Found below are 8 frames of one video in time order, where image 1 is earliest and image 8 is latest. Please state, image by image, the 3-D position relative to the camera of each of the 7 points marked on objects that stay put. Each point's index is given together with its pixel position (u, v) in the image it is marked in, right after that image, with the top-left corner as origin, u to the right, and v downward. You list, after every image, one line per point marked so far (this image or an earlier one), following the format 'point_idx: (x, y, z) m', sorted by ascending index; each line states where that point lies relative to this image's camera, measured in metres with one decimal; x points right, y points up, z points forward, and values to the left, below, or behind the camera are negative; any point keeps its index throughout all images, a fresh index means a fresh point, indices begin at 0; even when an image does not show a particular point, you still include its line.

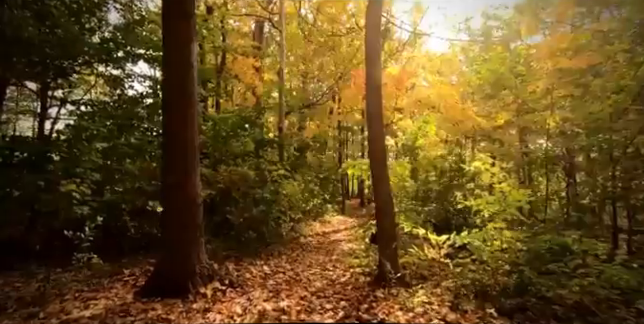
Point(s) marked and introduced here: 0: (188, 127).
0: (-1.6, +0.4, +4.1) m
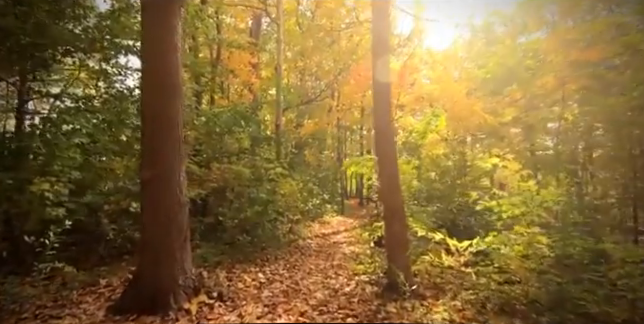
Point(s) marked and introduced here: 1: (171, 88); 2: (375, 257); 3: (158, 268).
0: (-1.6, +0.5, +3.5) m
1: (-1.6, +0.8, +3.6) m
2: (+0.9, -1.6, +5.5) m
3: (-1.6, -1.1, +3.3) m
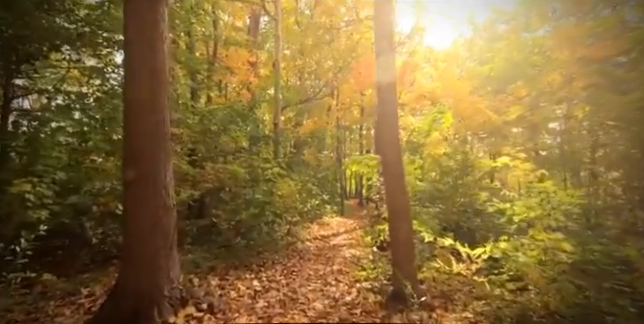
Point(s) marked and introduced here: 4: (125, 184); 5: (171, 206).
0: (-1.6, +0.5, +3.2) m
1: (-1.6, +0.8, +3.3) m
2: (+0.9, -1.6, +5.2) m
3: (-1.7, -1.1, +3.0) m
4: (-1.9, -0.2, +3.1) m
5: (-1.5, -0.4, +3.3) m
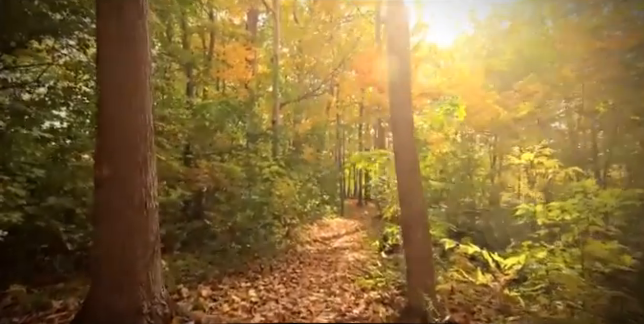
0: (-1.6, +0.5, +2.8) m
1: (-1.6, +0.9, +2.8) m
2: (+1.0, -1.6, +4.8) m
3: (-1.6, -1.0, +2.6) m
4: (-1.8, -0.2, +2.7) m
5: (-1.5, -0.4, +2.9) m
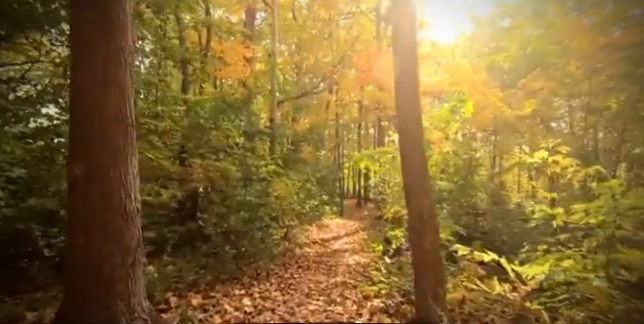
0: (-1.6, +0.5, +2.5) m
1: (-1.6, +0.9, +2.5) m
2: (+0.9, -1.5, +4.5) m
3: (-1.6, -1.0, +2.3) m
4: (-1.8, -0.2, +2.4) m
5: (-1.5, -0.4, +2.6) m
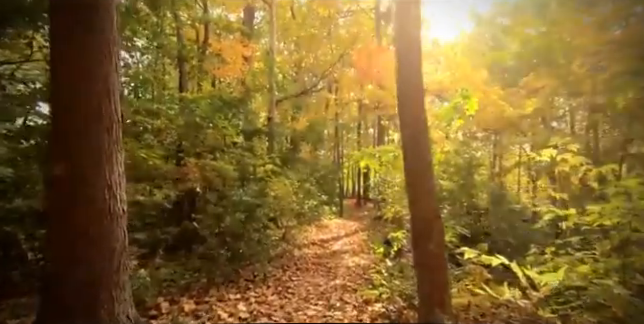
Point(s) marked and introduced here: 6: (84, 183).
0: (-1.6, +0.6, +2.4) m
1: (-1.6, +0.9, +2.4) m
2: (+0.9, -1.5, +4.3) m
3: (-1.6, -1.0, +2.1) m
4: (-1.8, -0.1, +2.2) m
5: (-1.5, -0.4, +2.4) m
6: (-1.6, -0.1, +2.2) m
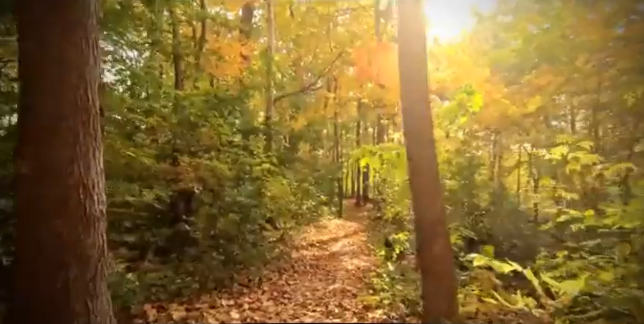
0: (-1.6, +0.6, +2.1) m
1: (-1.6, +0.9, +2.2) m
2: (+0.9, -1.5, +4.1) m
3: (-1.6, -1.0, +1.9) m
4: (-1.9, -0.1, +2.0) m
5: (-1.5, -0.4, +2.2) m
6: (-1.6, -0.1, +2.0) m
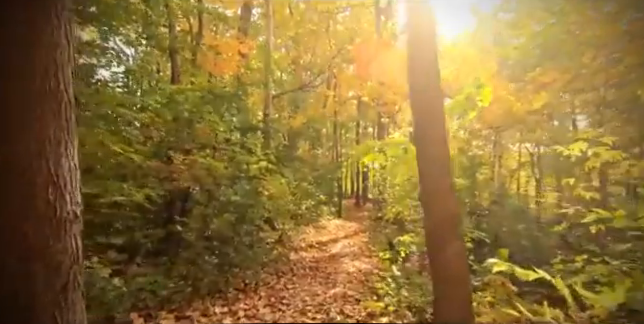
0: (-1.6, +0.6, +1.9) m
1: (-1.6, +0.9, +1.9) m
2: (+0.9, -1.5, +3.9) m
3: (-1.6, -0.9, +1.7) m
4: (-1.8, -0.1, +1.8) m
5: (-1.5, -0.3, +2.0) m
6: (-1.6, -0.1, +1.8) m
